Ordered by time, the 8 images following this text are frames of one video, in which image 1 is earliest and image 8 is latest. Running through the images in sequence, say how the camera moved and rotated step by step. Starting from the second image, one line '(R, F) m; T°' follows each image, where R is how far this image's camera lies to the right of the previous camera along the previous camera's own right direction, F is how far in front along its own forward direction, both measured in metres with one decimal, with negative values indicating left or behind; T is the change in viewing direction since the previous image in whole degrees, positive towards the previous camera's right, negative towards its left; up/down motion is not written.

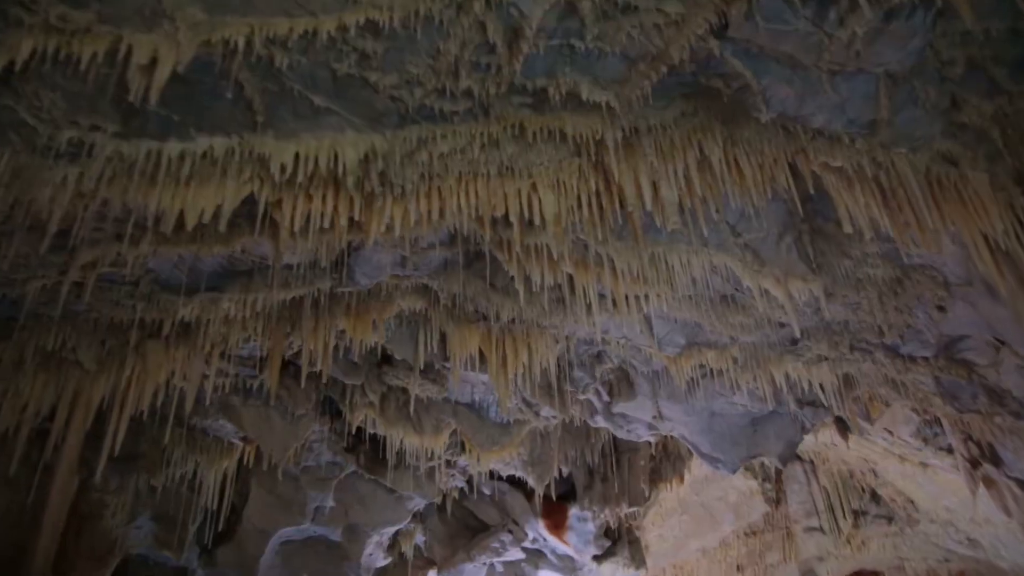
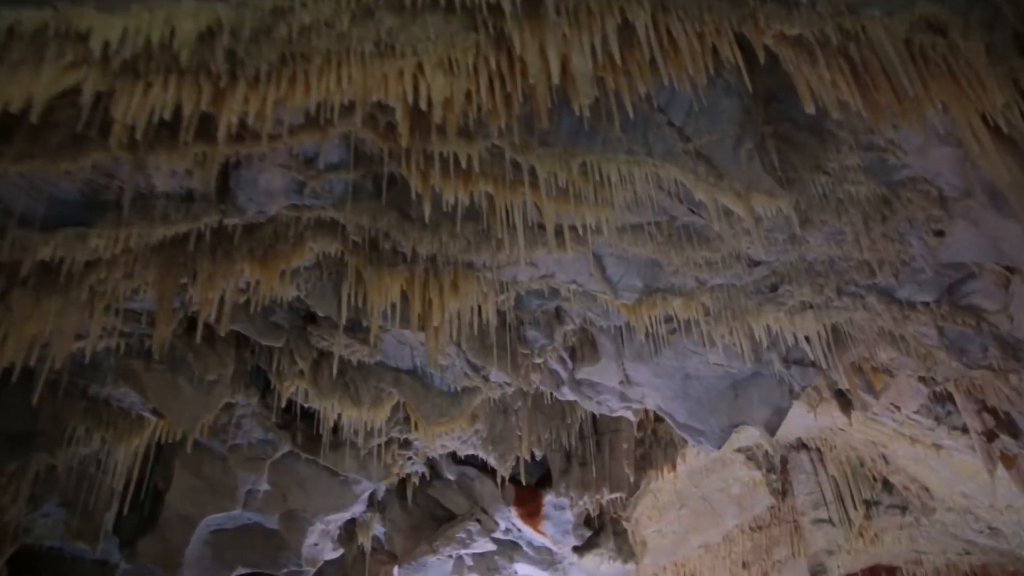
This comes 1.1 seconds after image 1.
(+0.3, +0.5) m; -1°
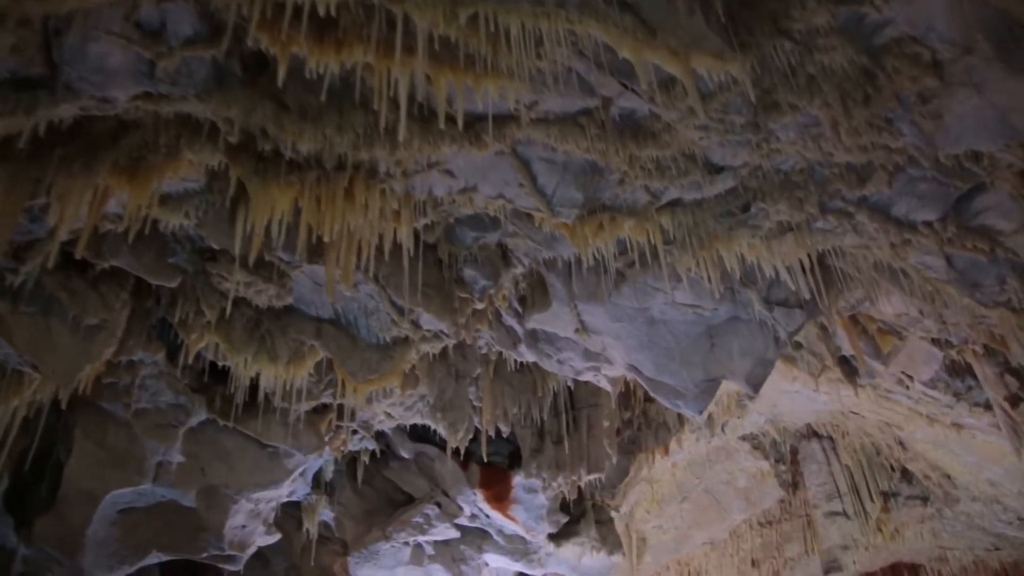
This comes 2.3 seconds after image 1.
(+0.3, +0.5) m; -2°
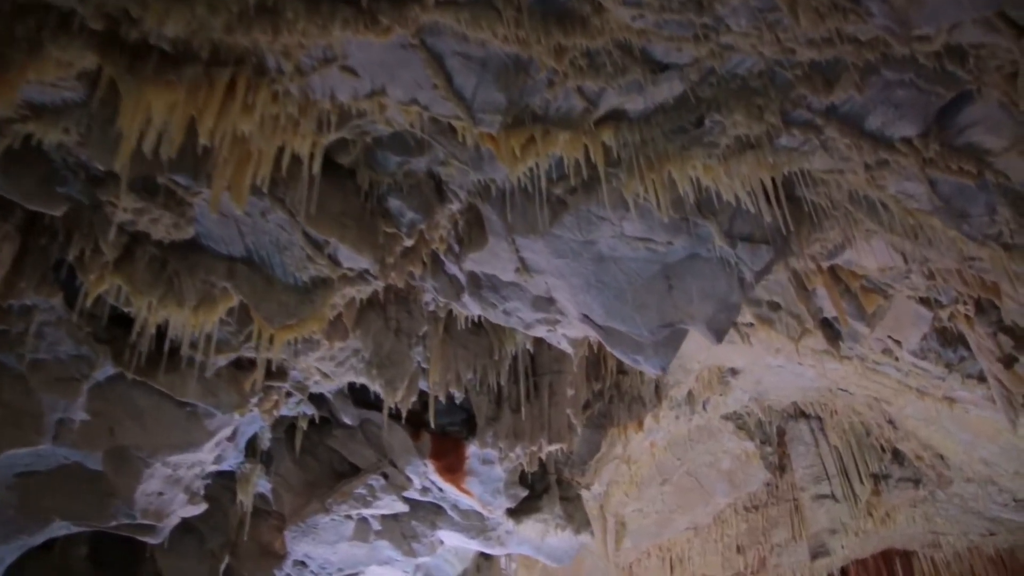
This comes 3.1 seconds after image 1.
(+0.2, +0.4) m; 0°
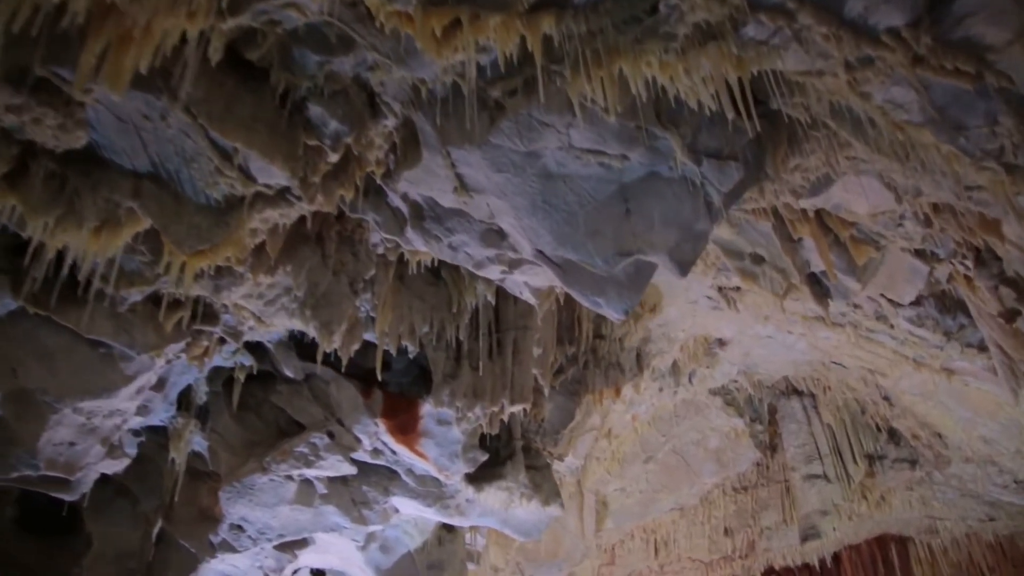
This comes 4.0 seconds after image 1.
(+0.2, +0.3) m; 0°
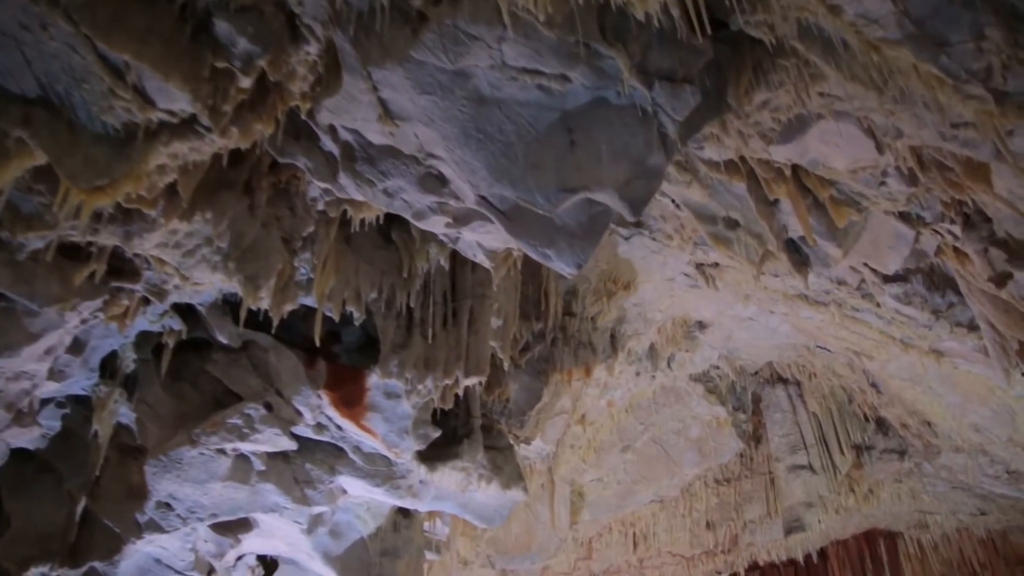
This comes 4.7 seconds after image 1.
(+0.2, +0.3) m; 0°
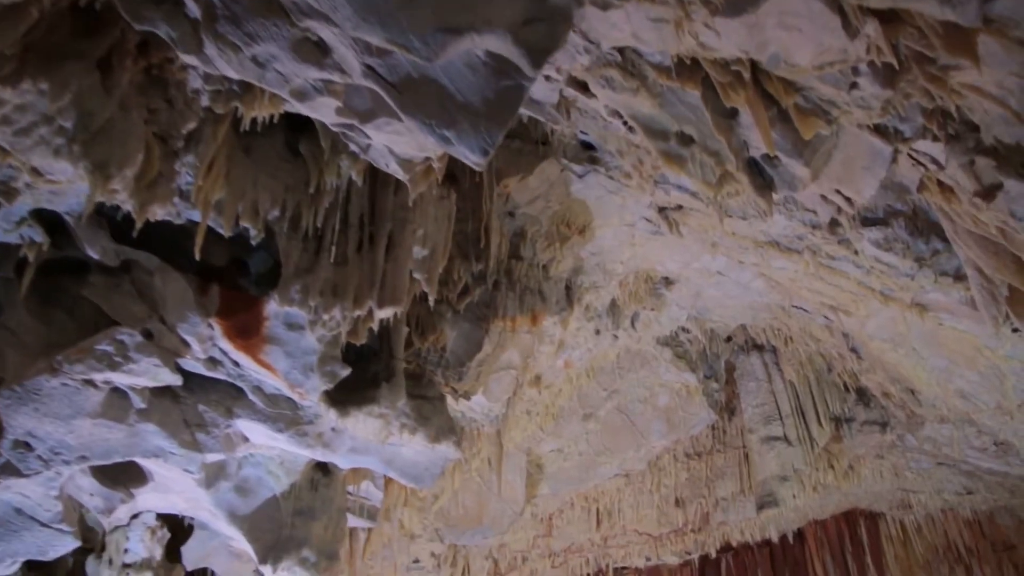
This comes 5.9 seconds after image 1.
(+0.3, +0.5) m; 0°
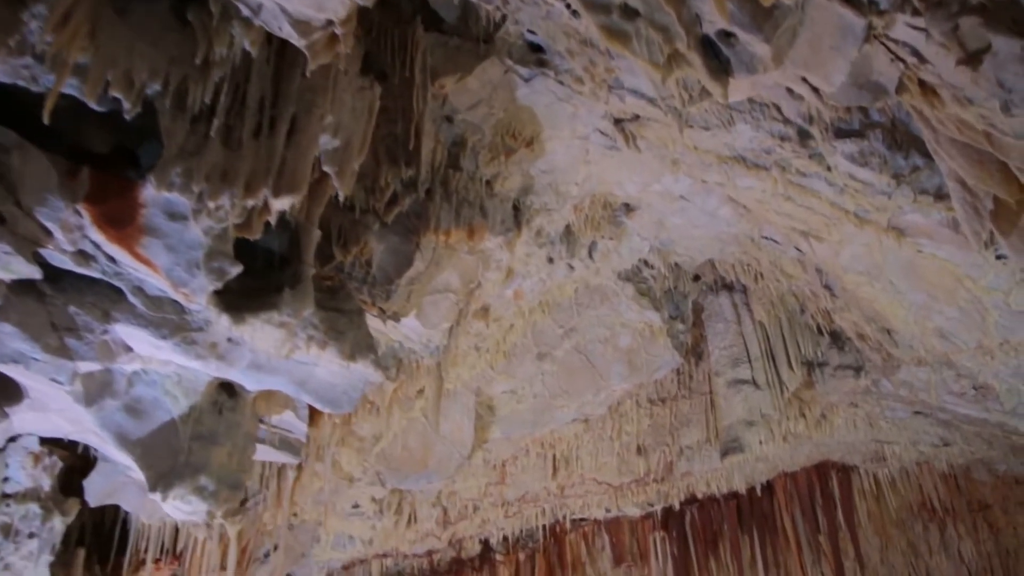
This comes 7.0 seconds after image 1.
(+0.3, +0.4) m; +1°
